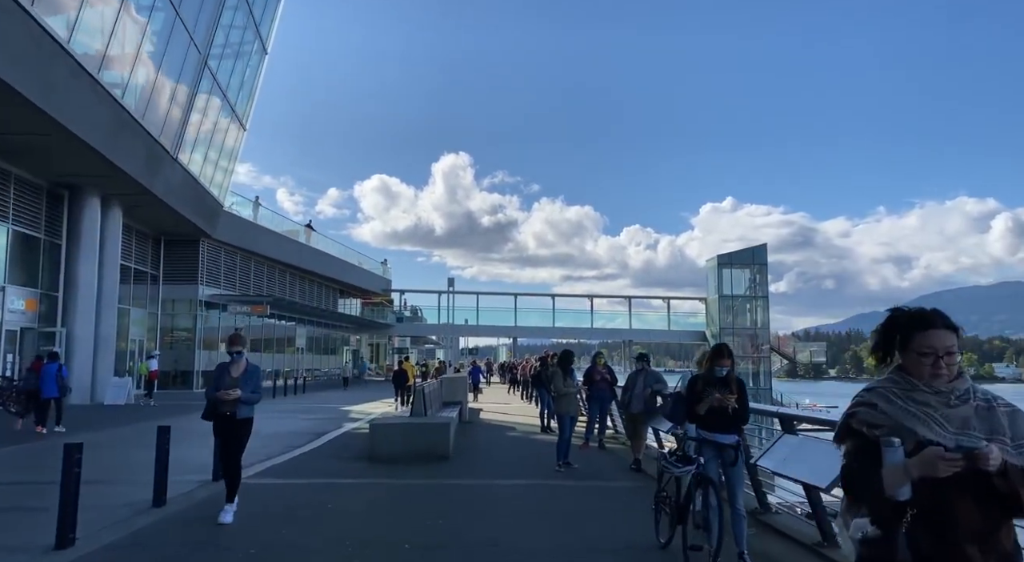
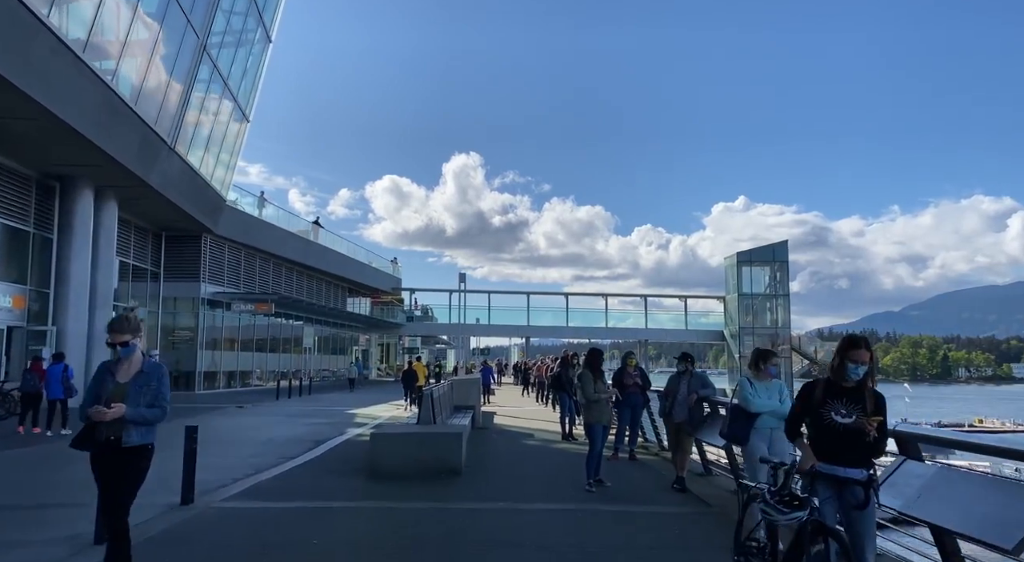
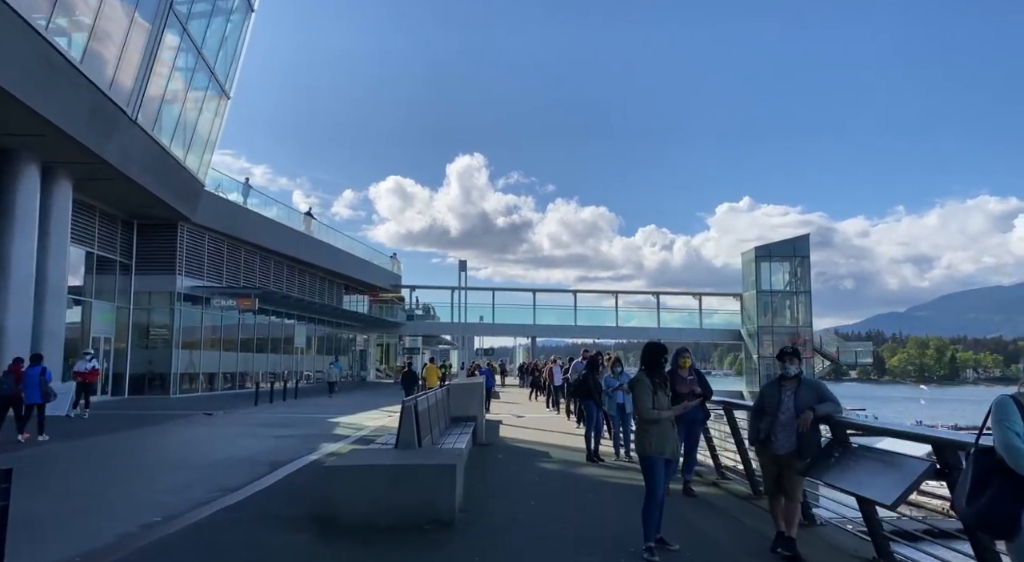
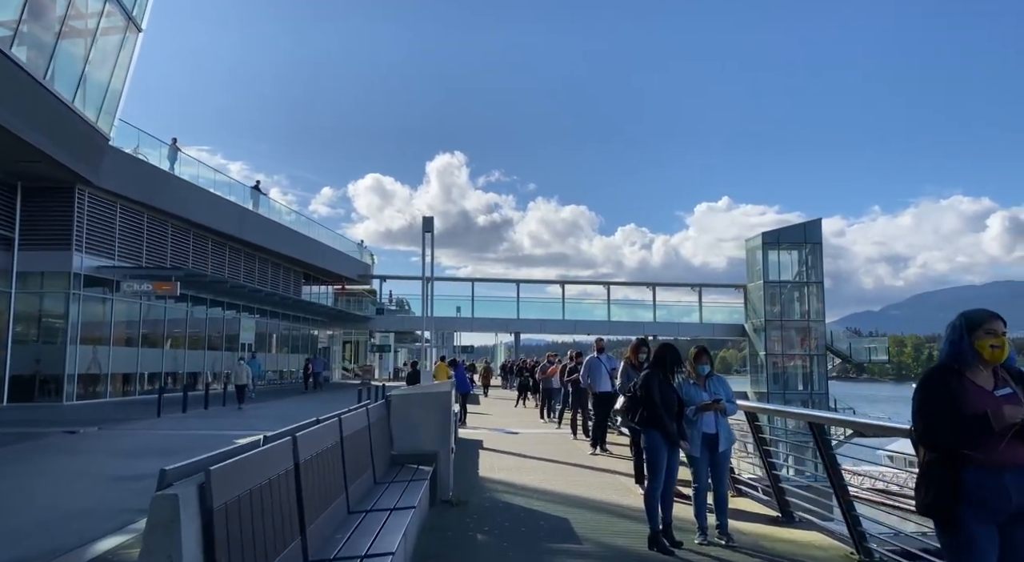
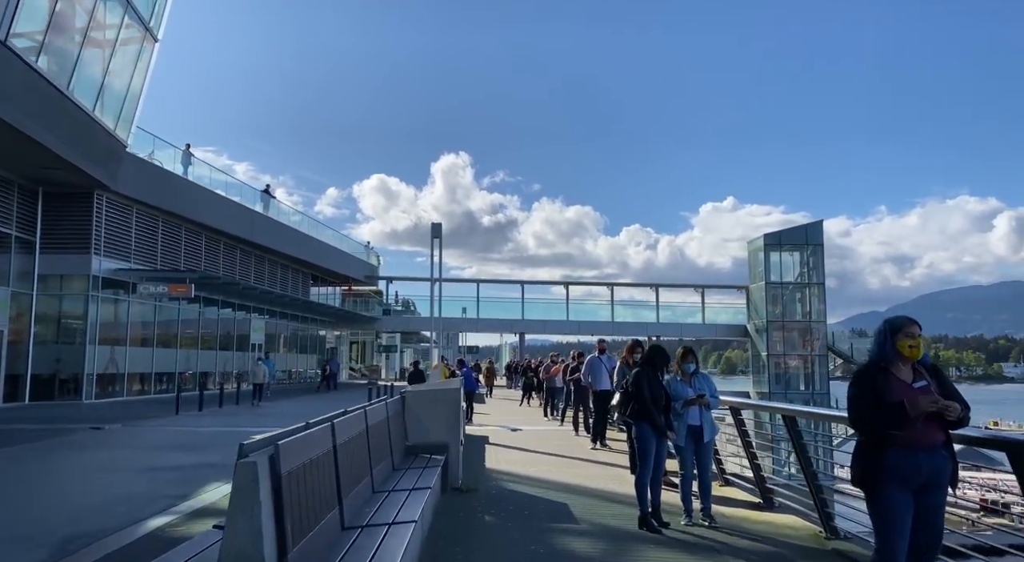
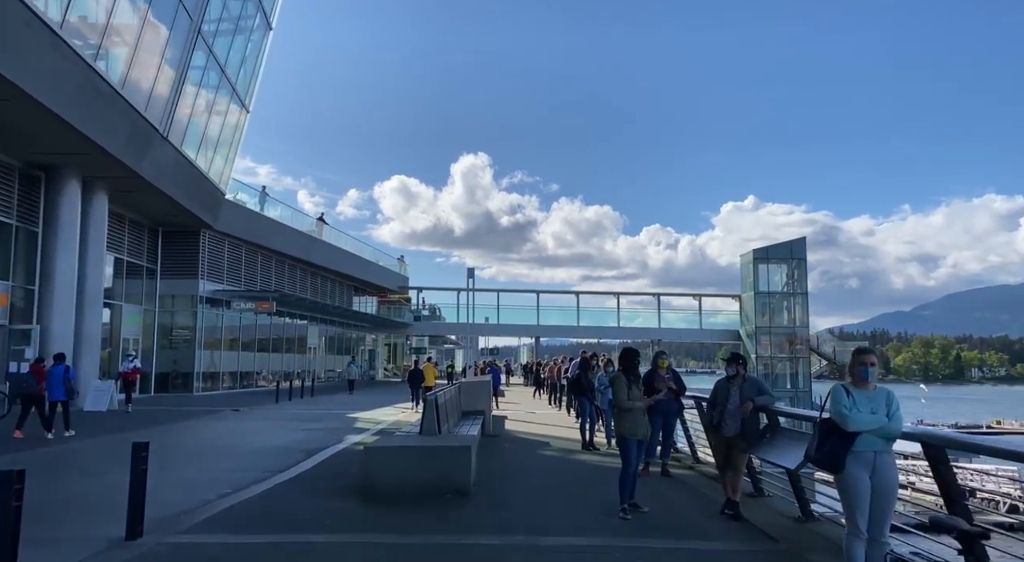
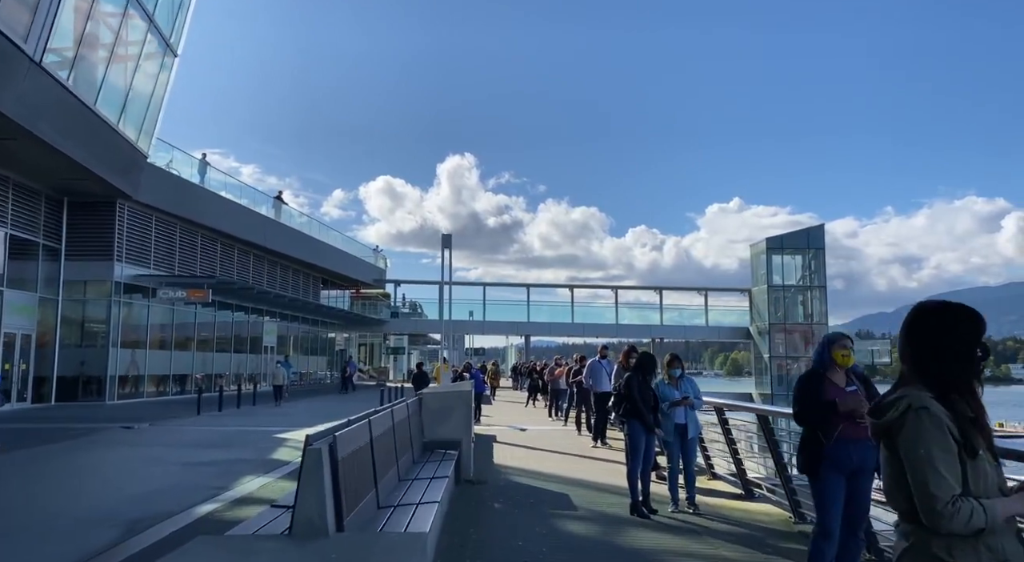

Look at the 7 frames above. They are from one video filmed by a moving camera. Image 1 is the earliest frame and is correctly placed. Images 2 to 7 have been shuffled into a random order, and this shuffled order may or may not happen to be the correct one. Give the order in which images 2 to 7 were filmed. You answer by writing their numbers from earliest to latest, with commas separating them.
2, 6, 3, 7, 5, 4
